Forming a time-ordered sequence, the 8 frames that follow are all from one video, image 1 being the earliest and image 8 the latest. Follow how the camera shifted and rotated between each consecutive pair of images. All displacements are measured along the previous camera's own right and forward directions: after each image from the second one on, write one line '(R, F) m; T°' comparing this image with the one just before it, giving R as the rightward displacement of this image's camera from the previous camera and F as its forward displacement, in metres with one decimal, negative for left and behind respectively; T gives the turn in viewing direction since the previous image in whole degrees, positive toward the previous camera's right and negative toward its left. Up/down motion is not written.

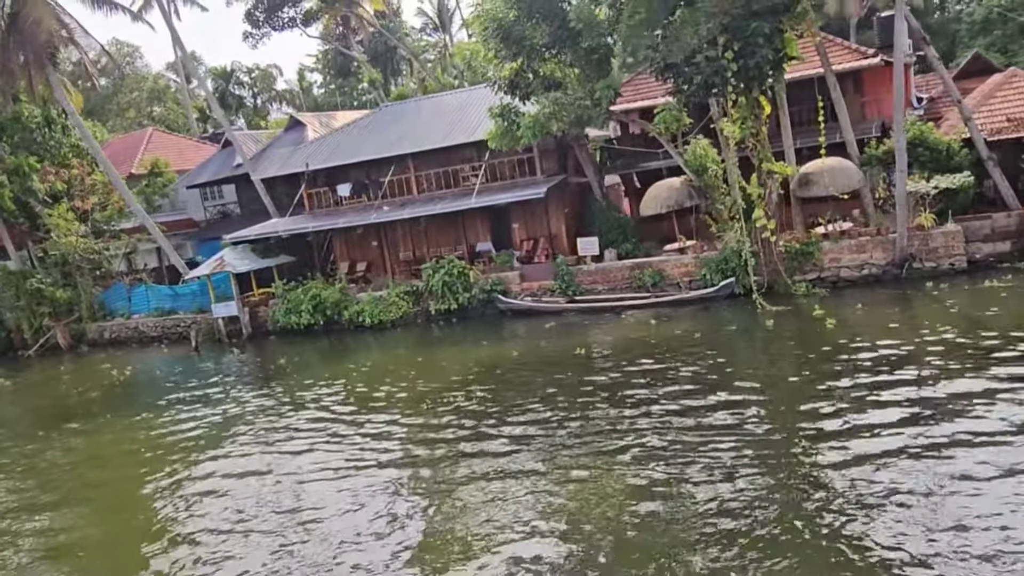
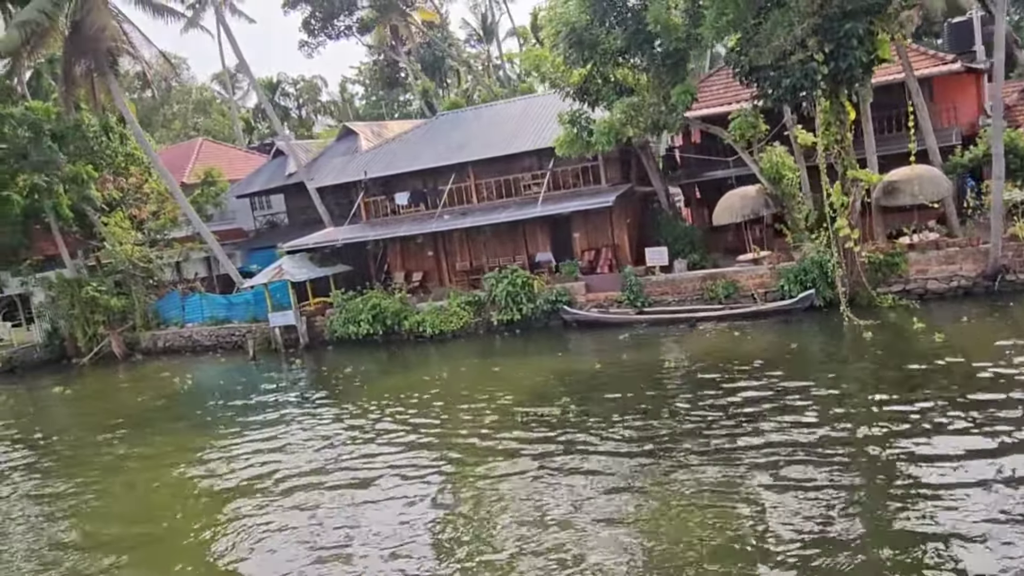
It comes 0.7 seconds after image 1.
(-1.1, +0.5) m; -2°
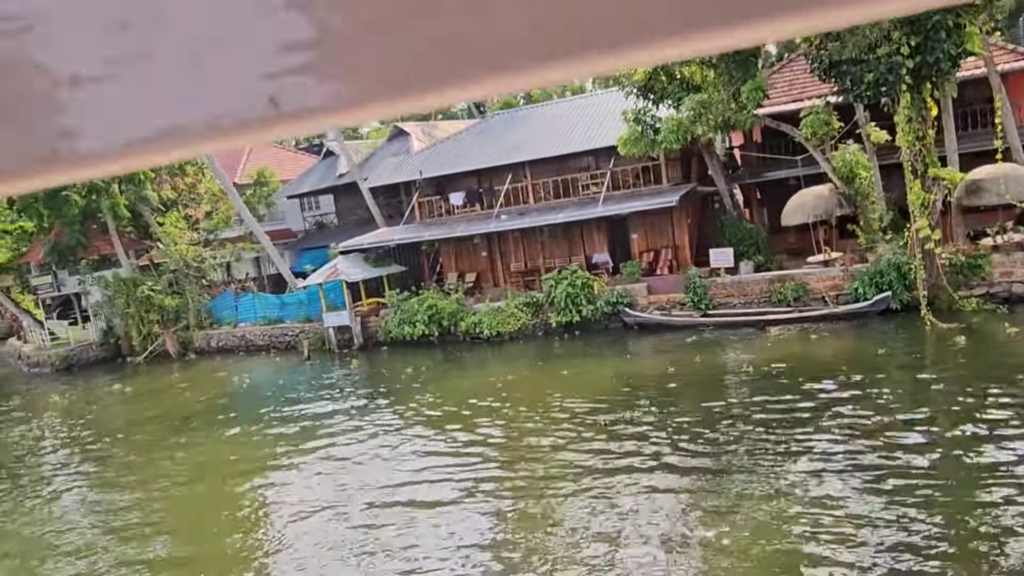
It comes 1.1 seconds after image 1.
(-0.7, +0.4) m; -2°
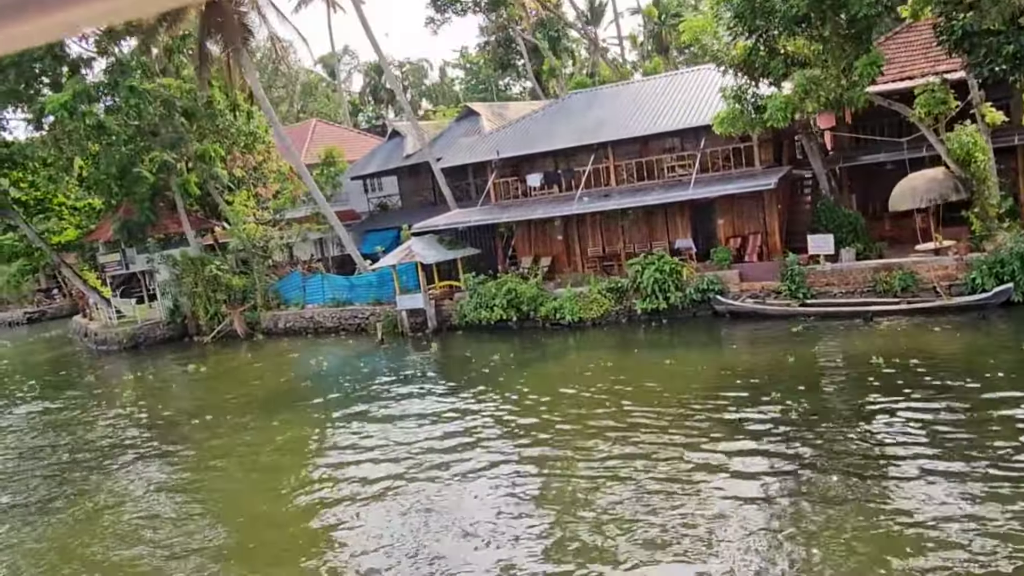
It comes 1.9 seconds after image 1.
(-1.3, +0.8) m; -3°
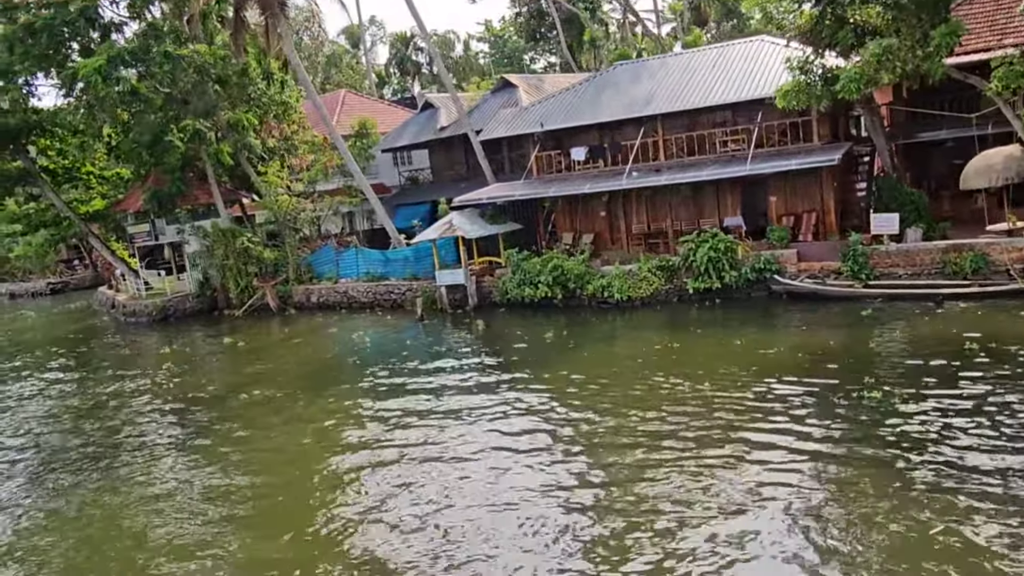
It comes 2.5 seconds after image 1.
(-1.0, +0.7) m; -1°
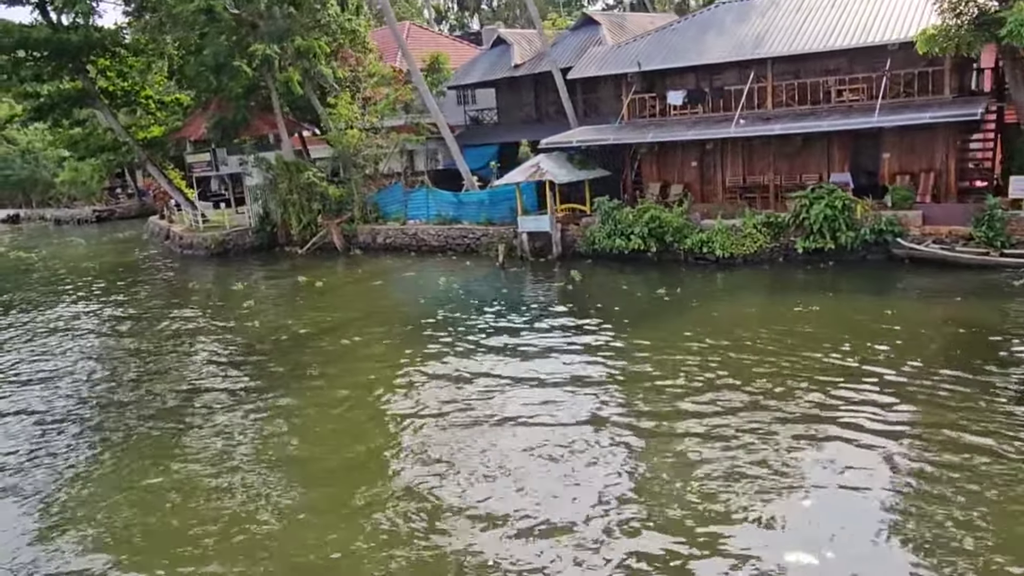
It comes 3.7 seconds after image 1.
(-1.9, +1.3) m; -1°
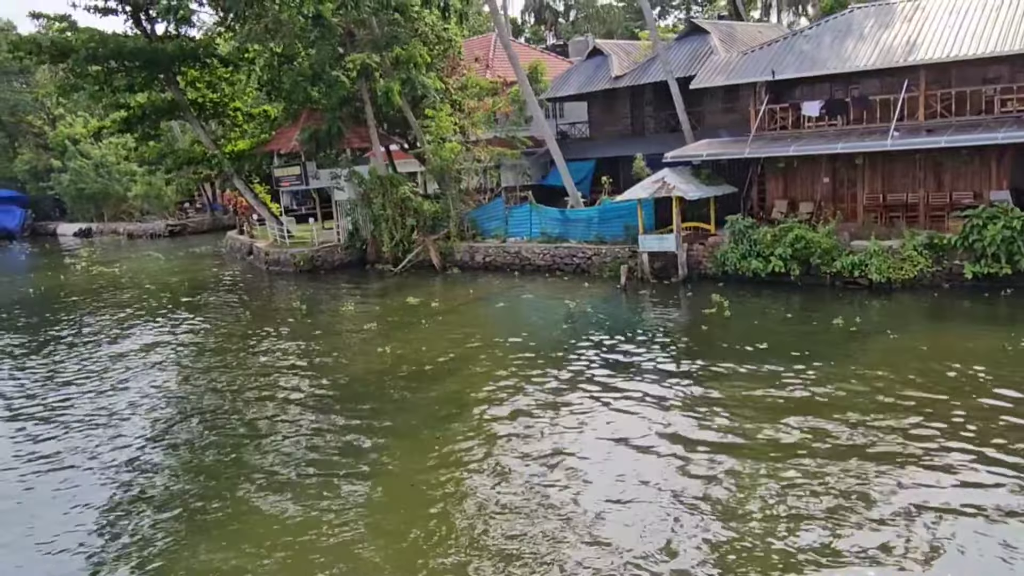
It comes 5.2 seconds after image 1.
(-2.3, +1.6) m; -3°
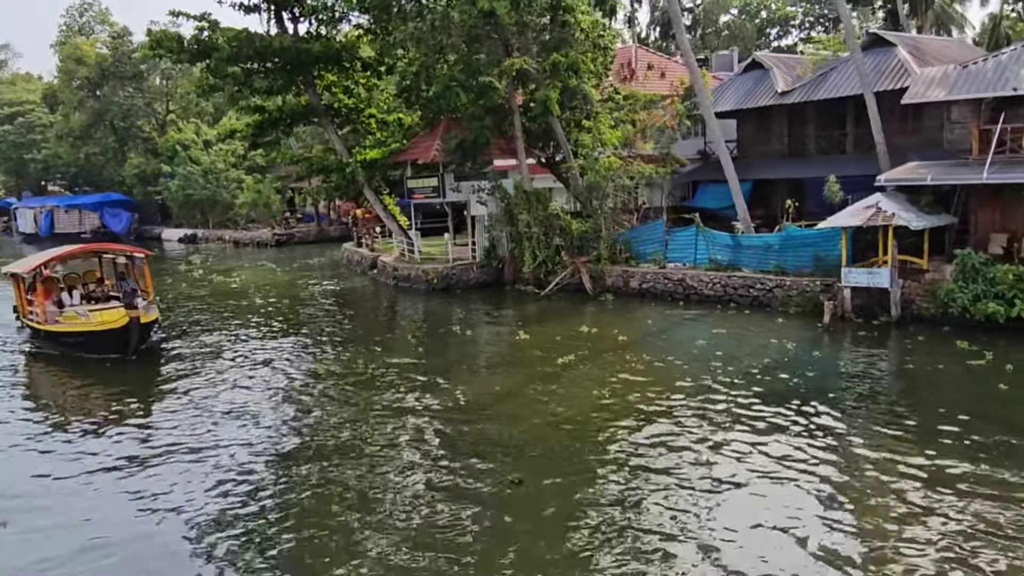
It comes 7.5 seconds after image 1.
(-2.9, +2.3) m; -4°
